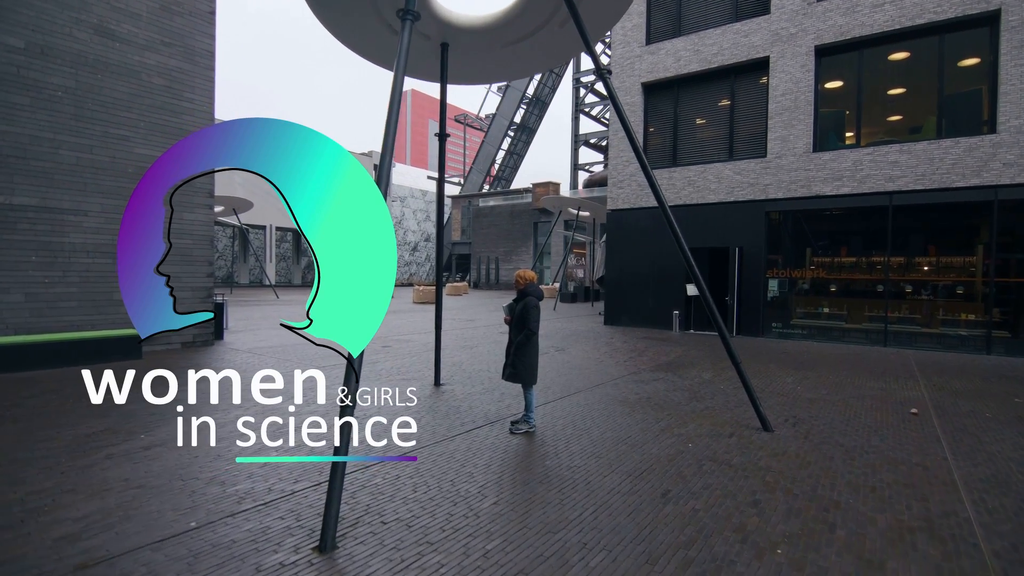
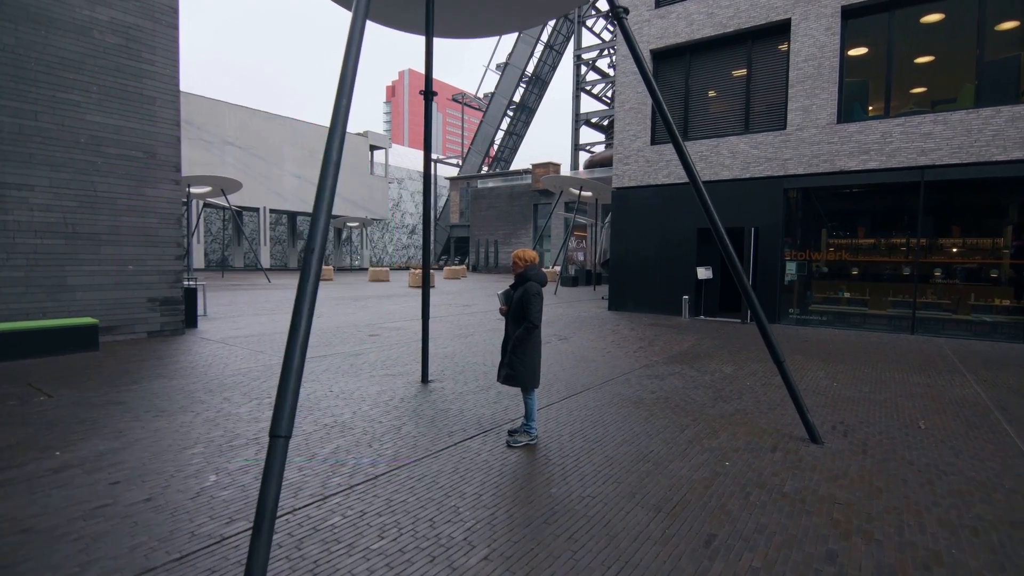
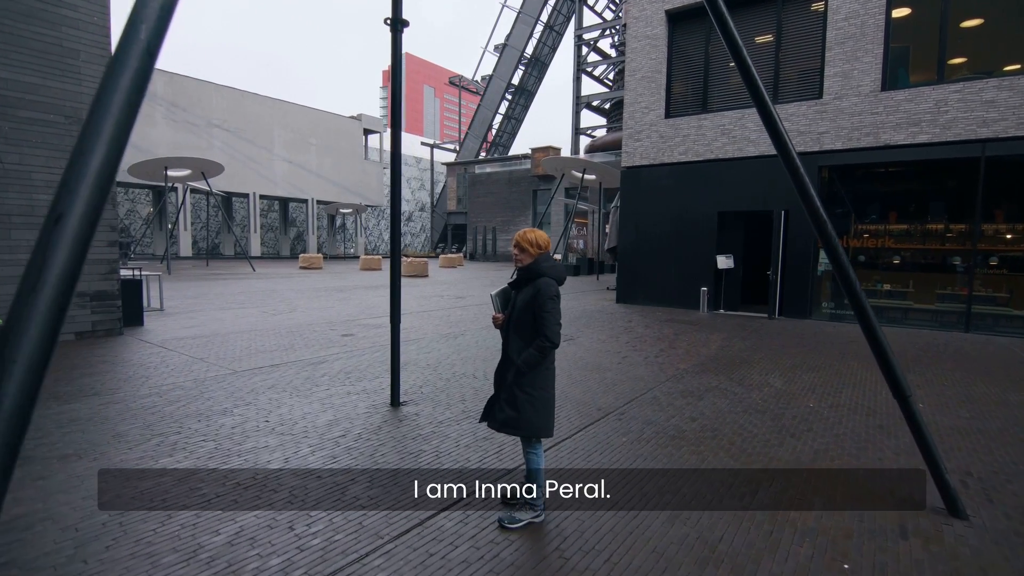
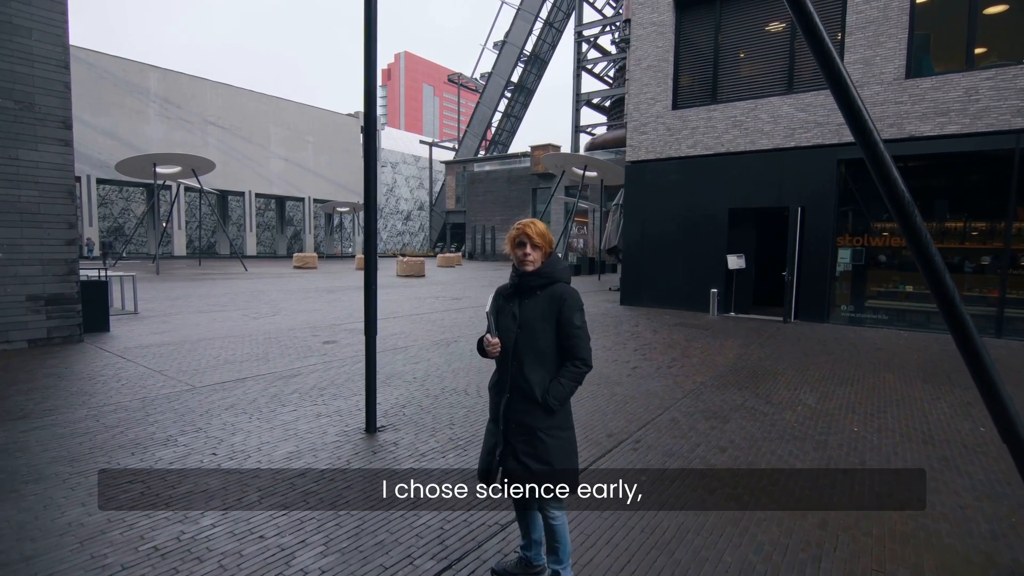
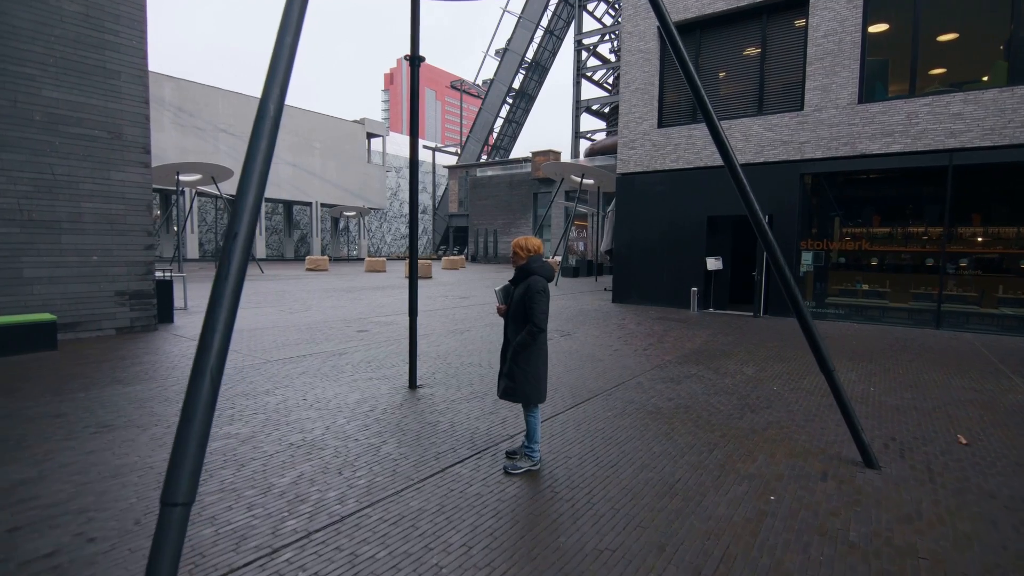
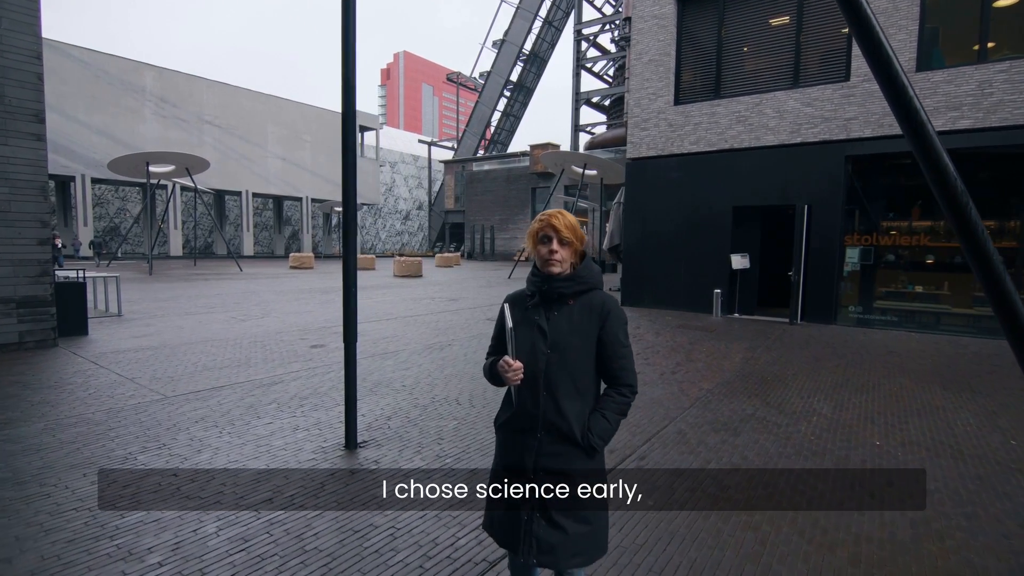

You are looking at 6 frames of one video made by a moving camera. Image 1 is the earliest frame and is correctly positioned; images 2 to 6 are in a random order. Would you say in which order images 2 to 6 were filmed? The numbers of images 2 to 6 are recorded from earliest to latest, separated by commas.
2, 5, 3, 4, 6
